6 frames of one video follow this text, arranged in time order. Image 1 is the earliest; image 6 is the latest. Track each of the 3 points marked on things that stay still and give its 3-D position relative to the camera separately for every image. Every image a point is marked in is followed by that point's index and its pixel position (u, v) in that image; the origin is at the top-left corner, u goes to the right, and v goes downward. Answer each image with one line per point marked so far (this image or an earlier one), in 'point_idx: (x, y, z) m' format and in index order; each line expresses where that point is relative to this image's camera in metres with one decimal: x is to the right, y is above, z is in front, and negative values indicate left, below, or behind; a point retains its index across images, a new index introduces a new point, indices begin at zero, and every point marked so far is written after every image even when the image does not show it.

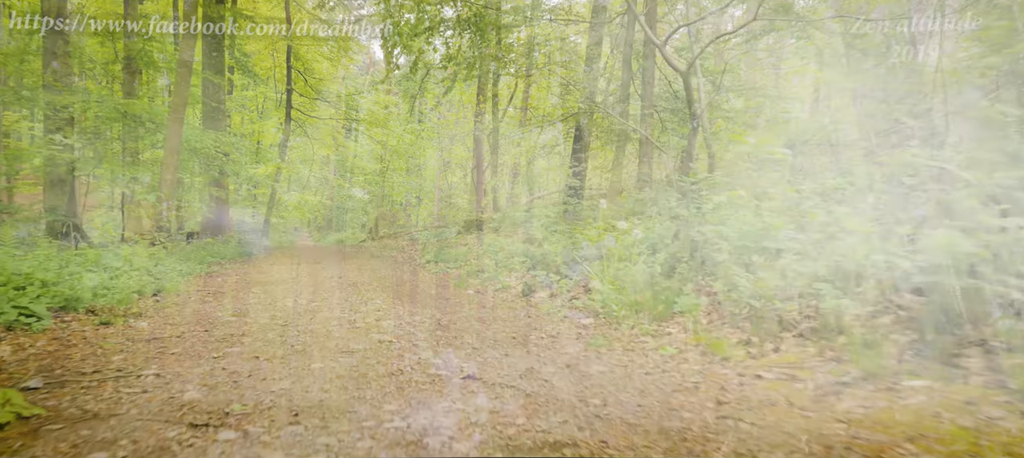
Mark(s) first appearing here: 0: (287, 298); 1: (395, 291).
0: (-3.0, -0.9, +6.6) m
1: (-1.8, -1.0, +7.9) m
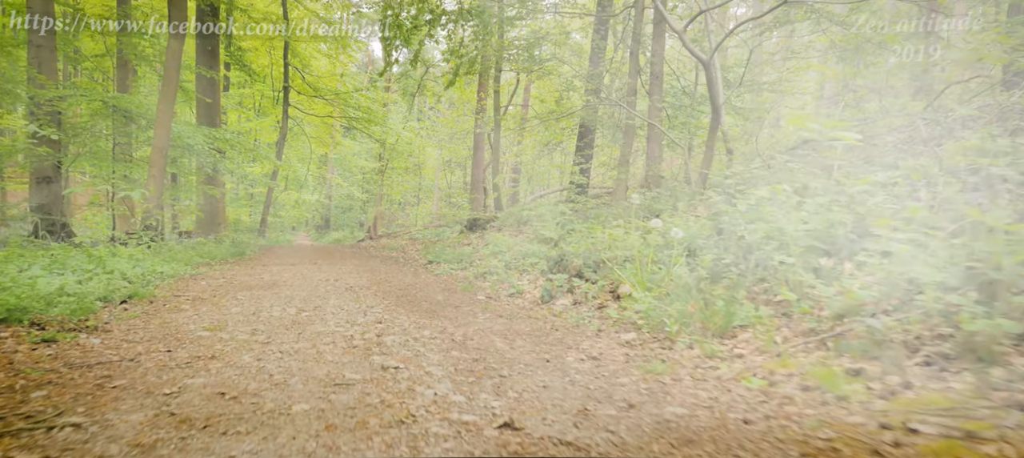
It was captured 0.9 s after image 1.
0: (-2.8, -0.9, +5.8) m
1: (-1.6, -1.0, +7.1) m
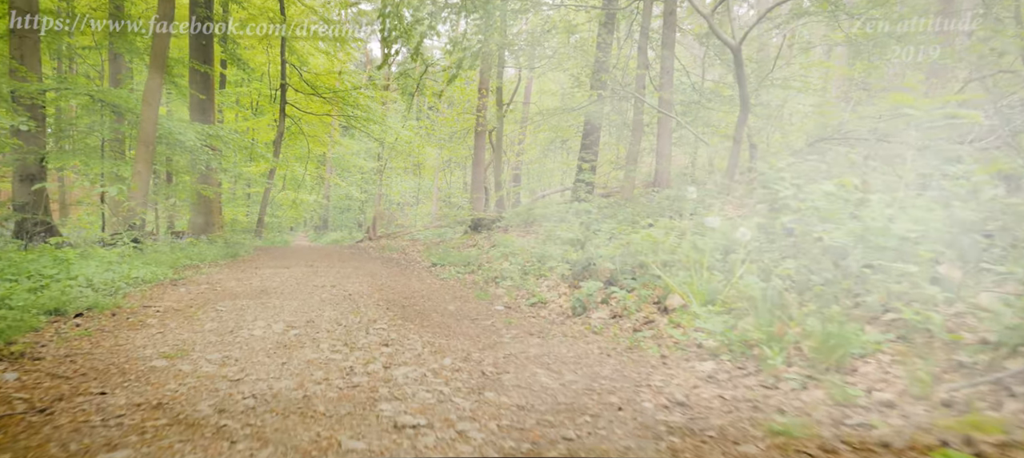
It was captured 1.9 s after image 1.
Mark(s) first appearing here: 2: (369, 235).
0: (-2.5, -0.9, +4.9) m
1: (-1.3, -1.0, +6.2) m
2: (-5.7, -0.2, +19.9) m
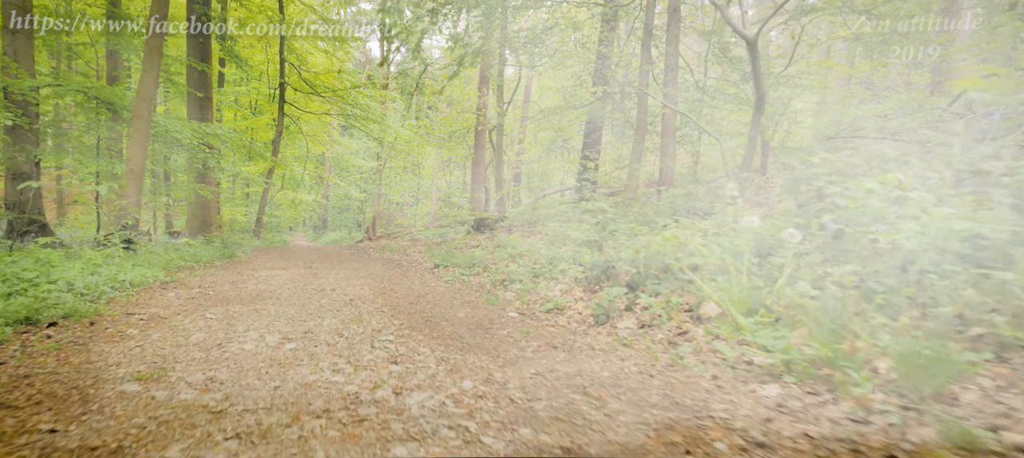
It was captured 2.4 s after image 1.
0: (-2.3, -0.9, +4.4) m
1: (-1.2, -1.0, +5.7) m
2: (-5.6, -0.2, +19.4) m
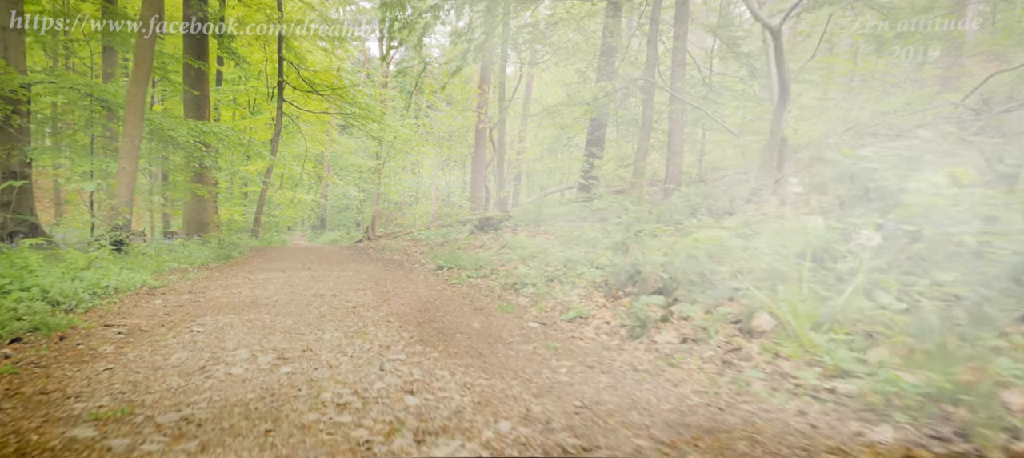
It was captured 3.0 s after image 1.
0: (-2.1, -0.9, +3.8) m
1: (-0.9, -1.0, +5.1) m
2: (-5.4, -0.2, +18.9) m
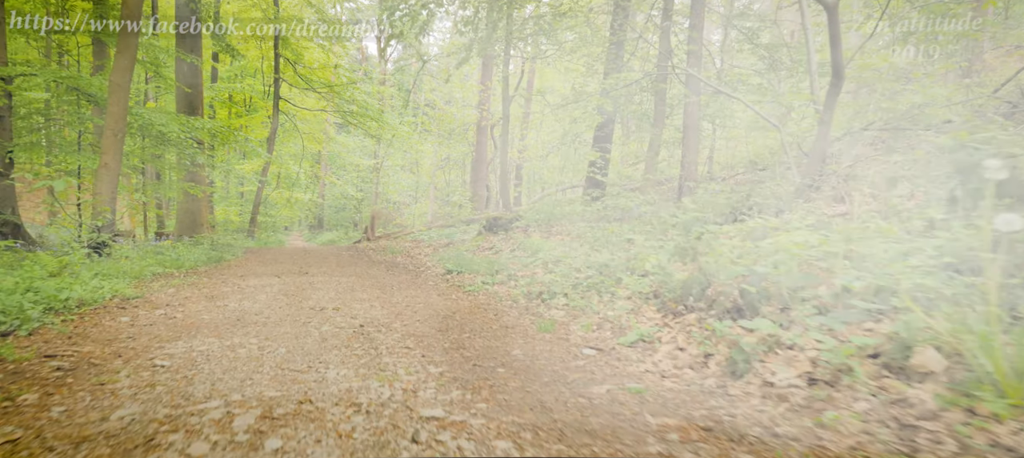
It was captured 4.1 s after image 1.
0: (-1.7, -1.0, +2.7) m
1: (-0.5, -1.0, +4.1) m
2: (-5.0, -0.3, +17.8) m
